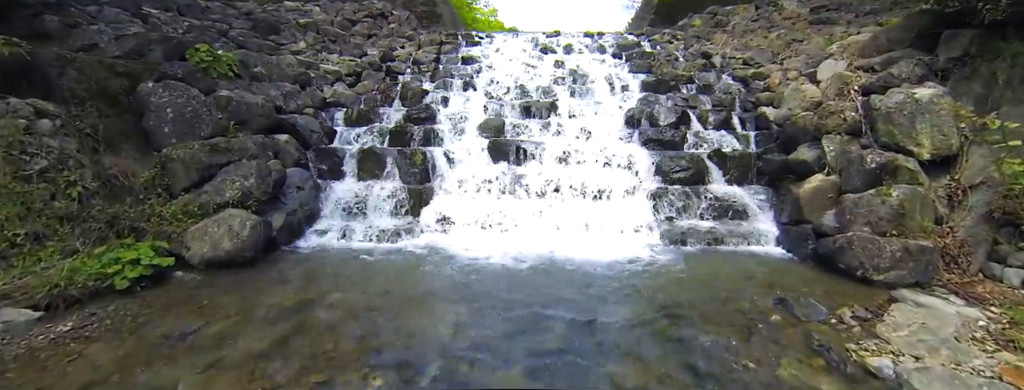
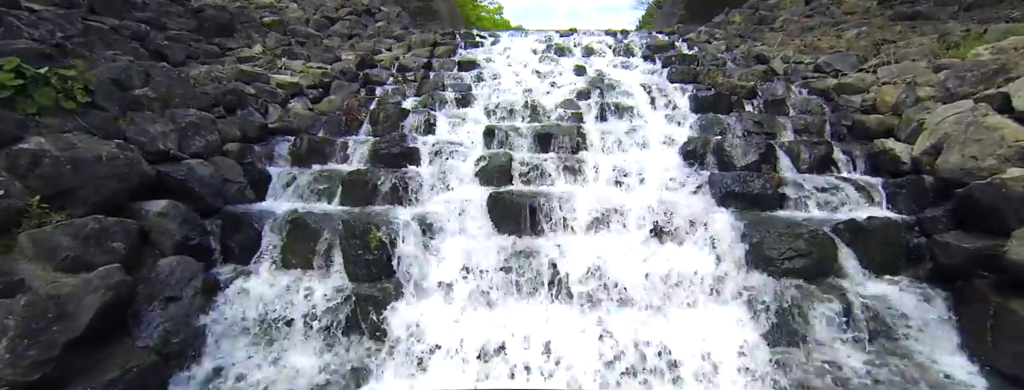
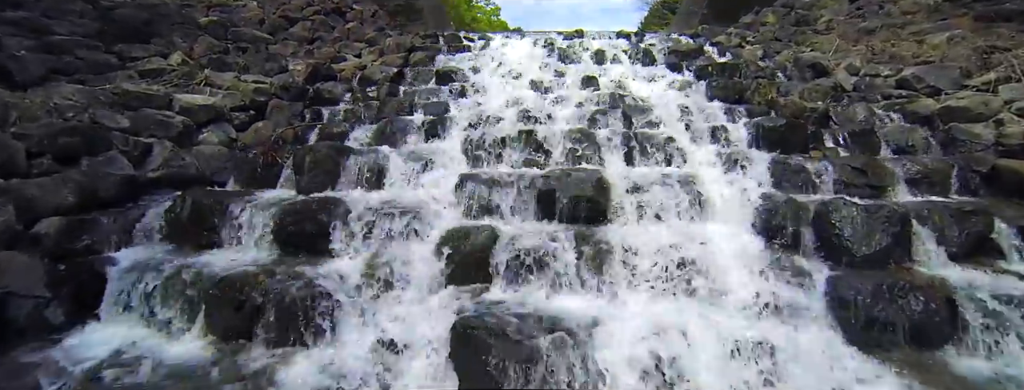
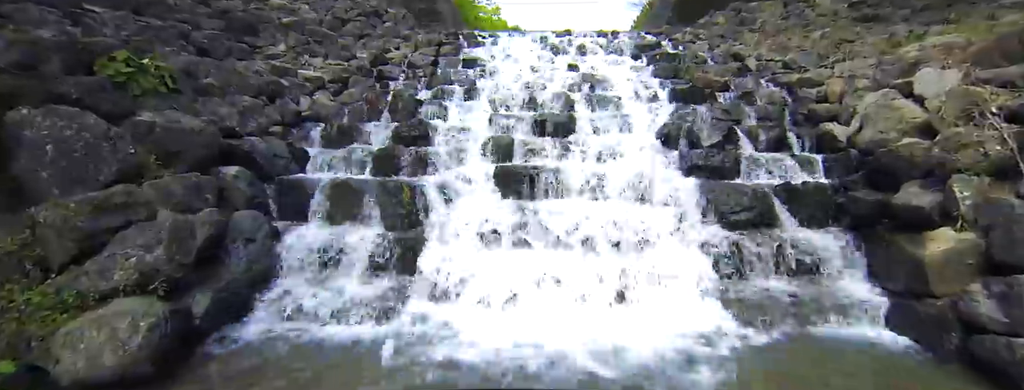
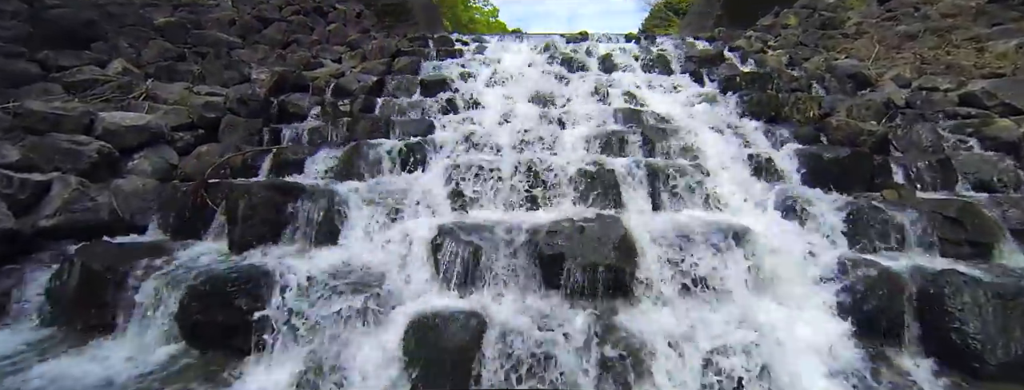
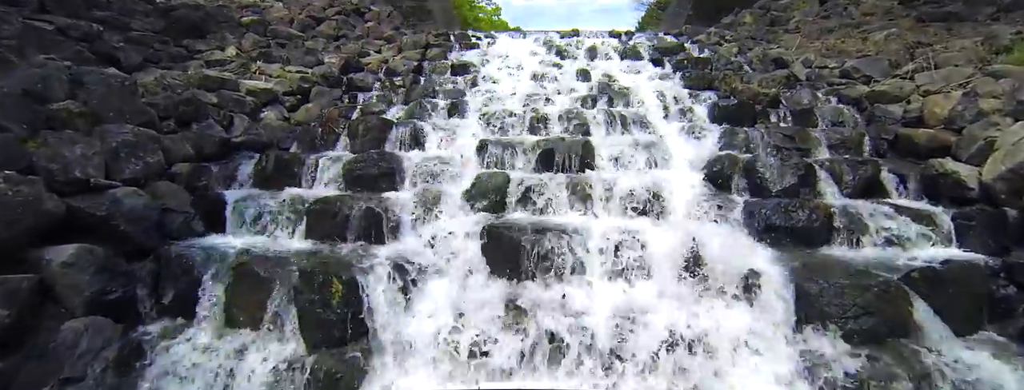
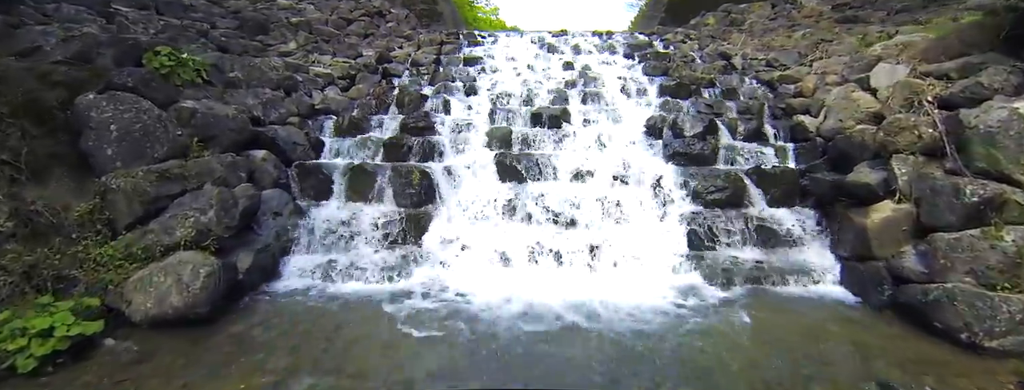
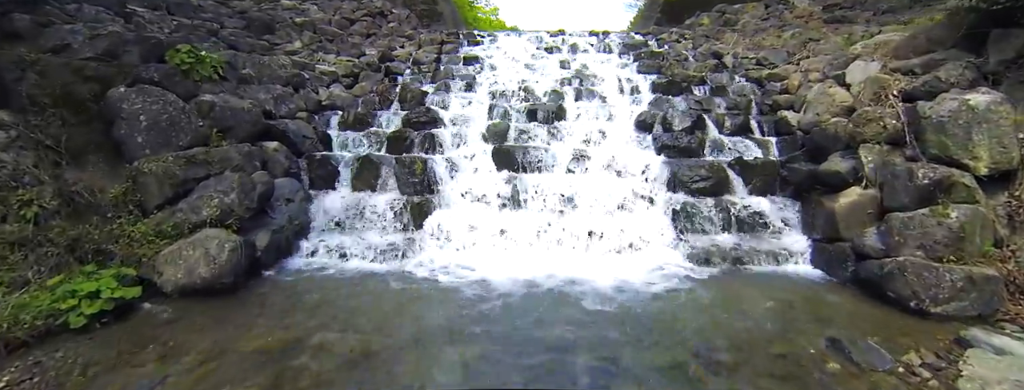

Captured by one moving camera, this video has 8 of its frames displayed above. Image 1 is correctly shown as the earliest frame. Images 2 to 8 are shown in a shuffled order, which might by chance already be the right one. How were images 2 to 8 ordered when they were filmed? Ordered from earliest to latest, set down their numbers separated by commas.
8, 7, 4, 2, 6, 3, 5
